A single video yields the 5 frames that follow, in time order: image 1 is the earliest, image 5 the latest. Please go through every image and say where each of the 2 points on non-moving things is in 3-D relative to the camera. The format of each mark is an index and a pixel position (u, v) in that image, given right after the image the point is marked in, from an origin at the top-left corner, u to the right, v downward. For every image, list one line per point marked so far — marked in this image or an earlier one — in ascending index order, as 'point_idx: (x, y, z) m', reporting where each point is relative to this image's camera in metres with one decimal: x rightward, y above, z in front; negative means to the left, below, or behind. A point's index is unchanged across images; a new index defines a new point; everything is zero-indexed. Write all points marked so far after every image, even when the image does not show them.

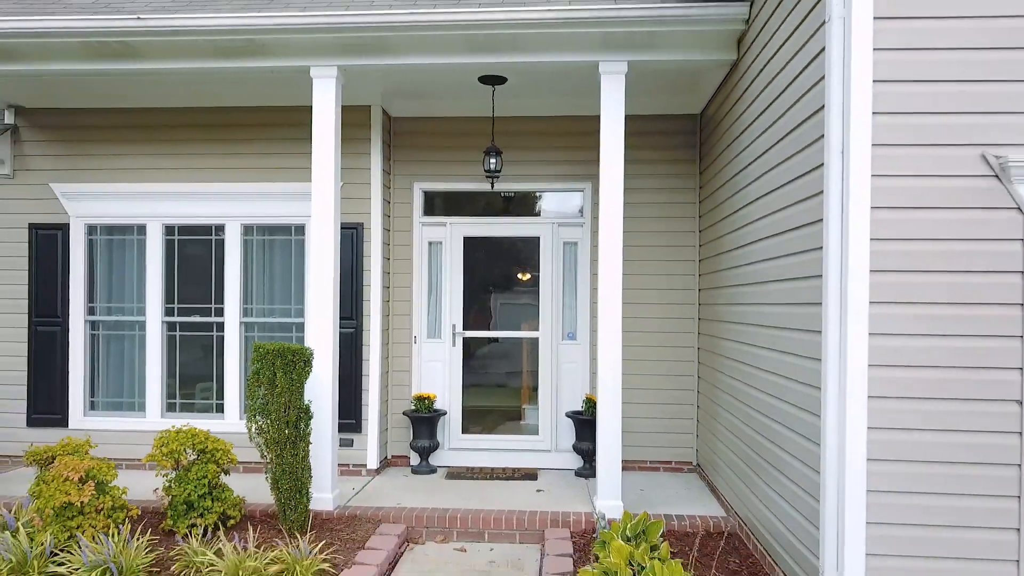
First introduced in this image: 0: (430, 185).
0: (-0.4, +0.5, +5.2) m
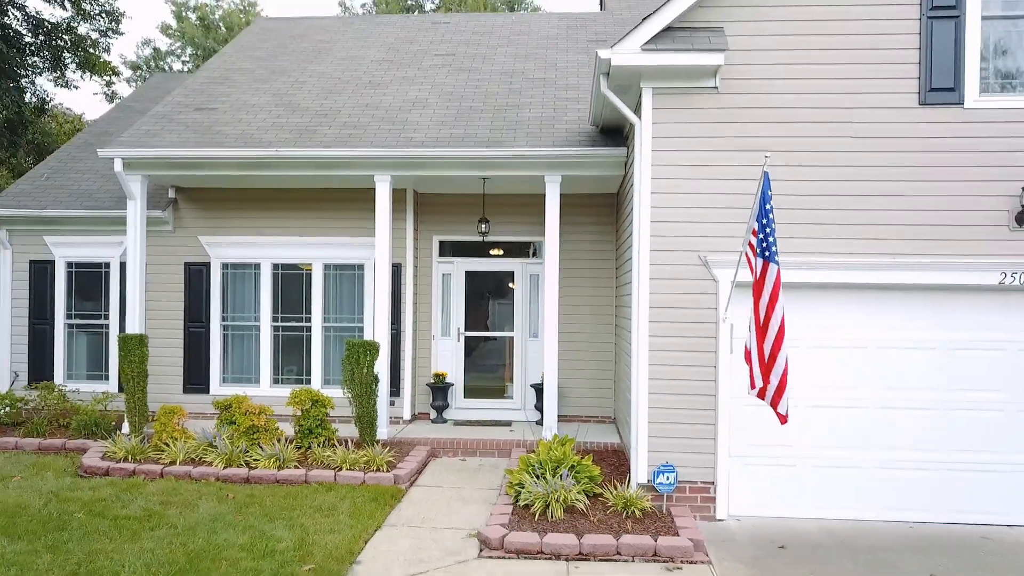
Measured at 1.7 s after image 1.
0: (-0.5, +0.4, +8.0) m
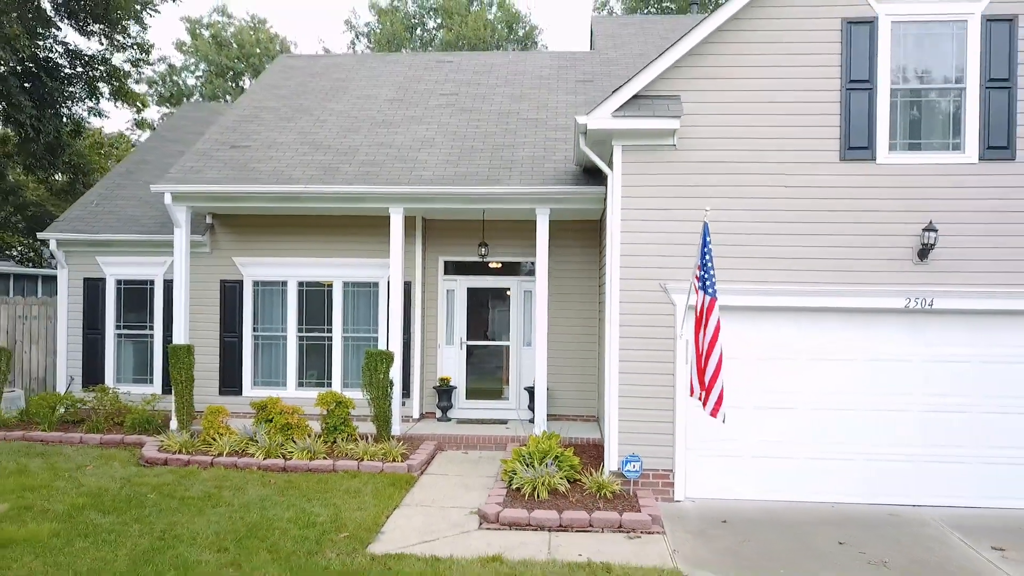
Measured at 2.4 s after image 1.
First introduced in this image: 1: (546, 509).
0: (-0.5, +0.3, +9.1) m
1: (+0.2, -1.2, +5.7) m
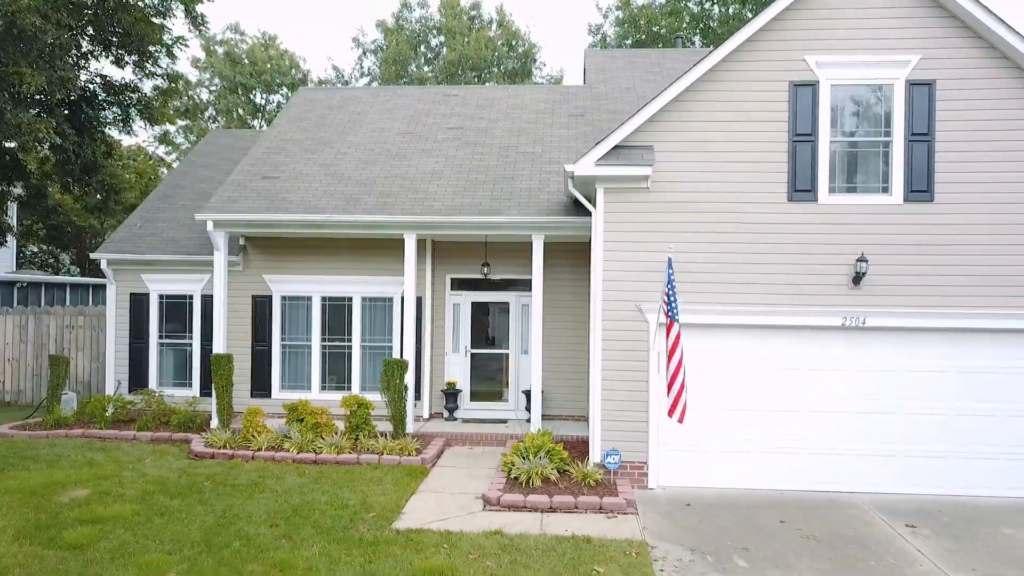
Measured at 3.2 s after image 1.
0: (-0.6, +0.1, +10.2) m
1: (+0.2, -1.3, +6.8) m
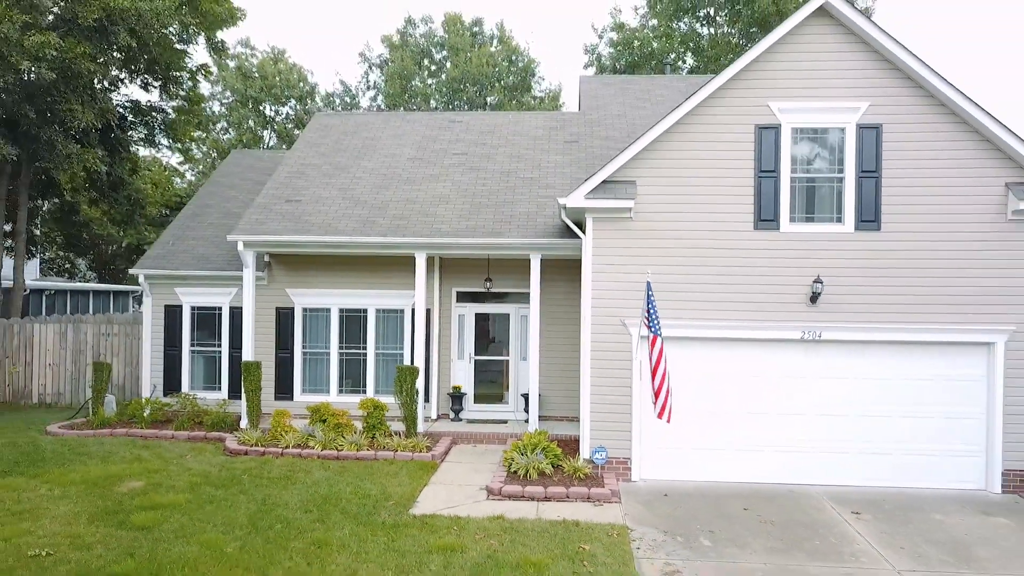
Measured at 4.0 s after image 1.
0: (-0.6, 0.0, +11.2) m
1: (+0.2, -1.4, +7.8) m
